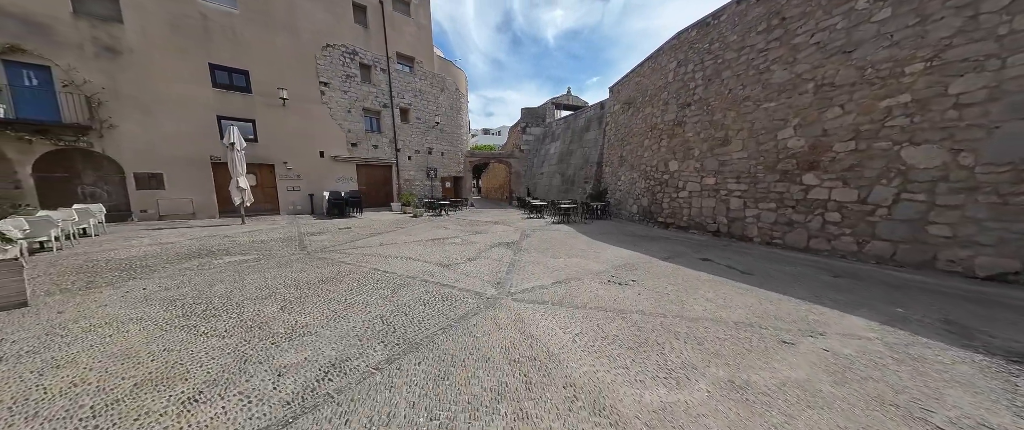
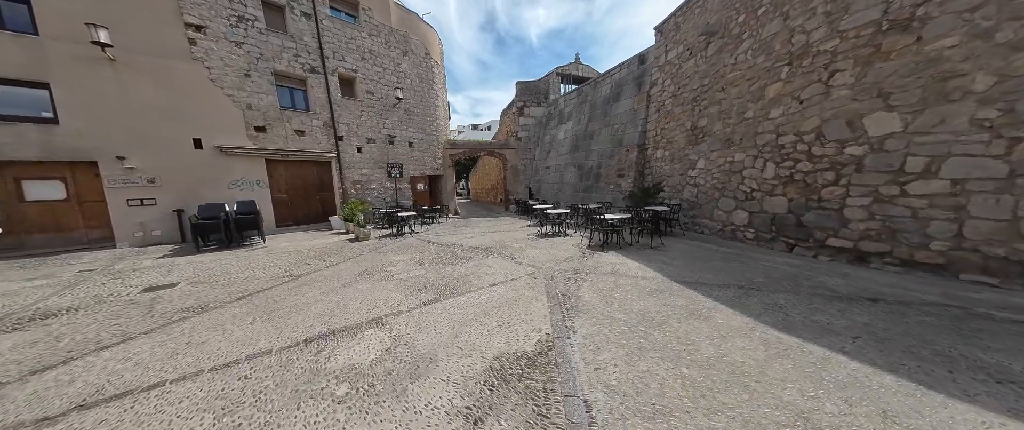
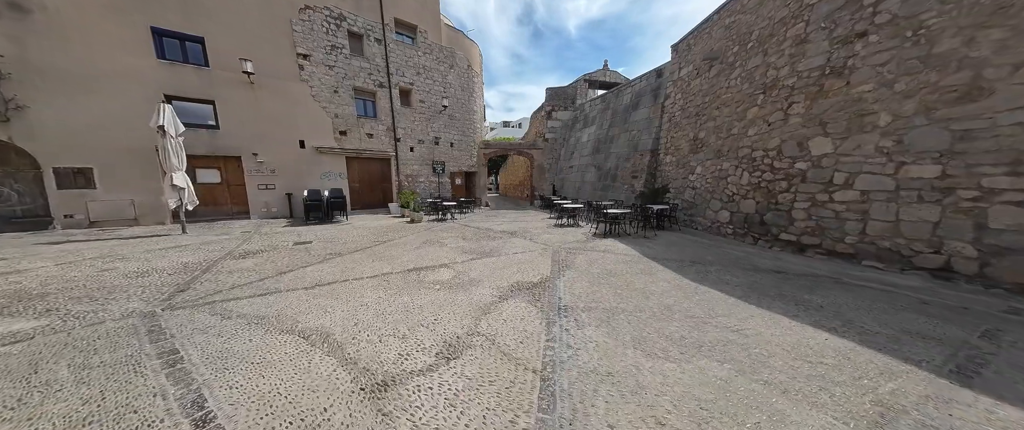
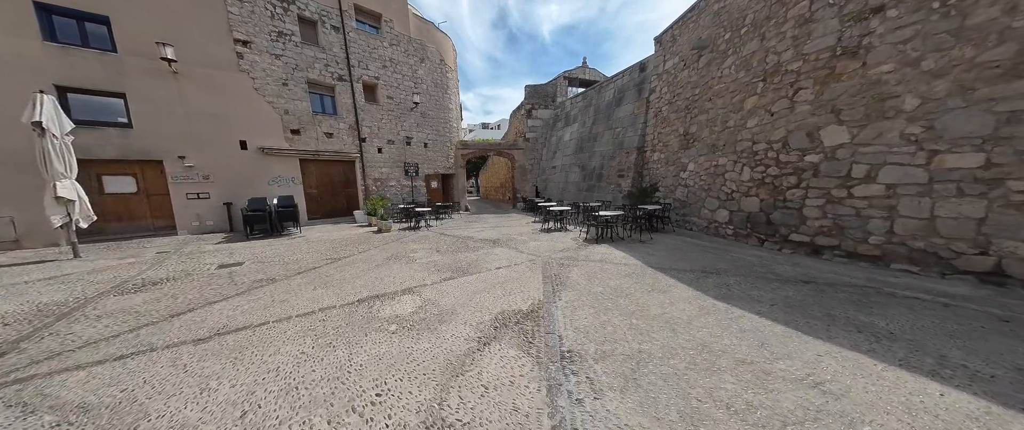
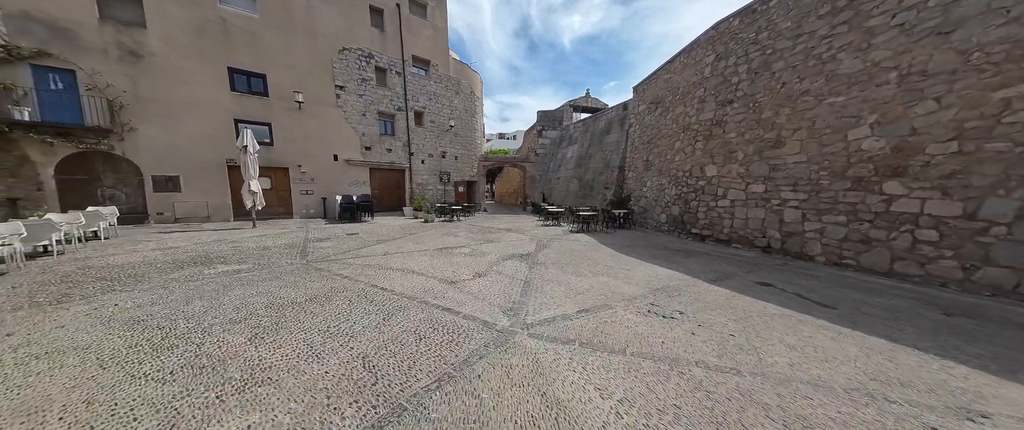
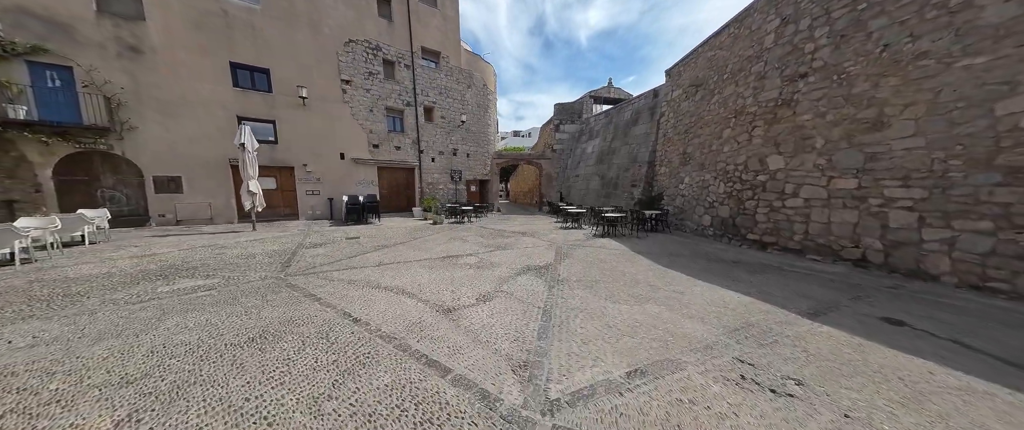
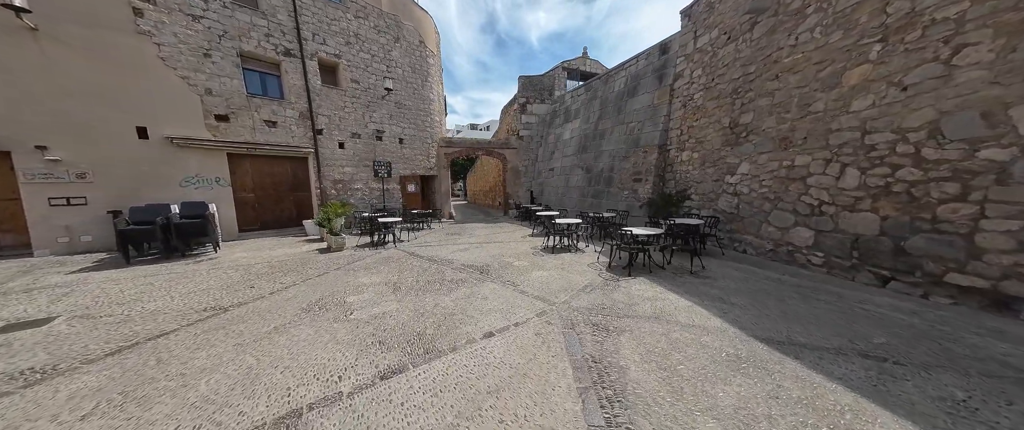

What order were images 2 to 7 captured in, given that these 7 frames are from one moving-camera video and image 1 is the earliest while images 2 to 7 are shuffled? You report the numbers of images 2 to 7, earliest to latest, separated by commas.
5, 6, 3, 4, 2, 7
